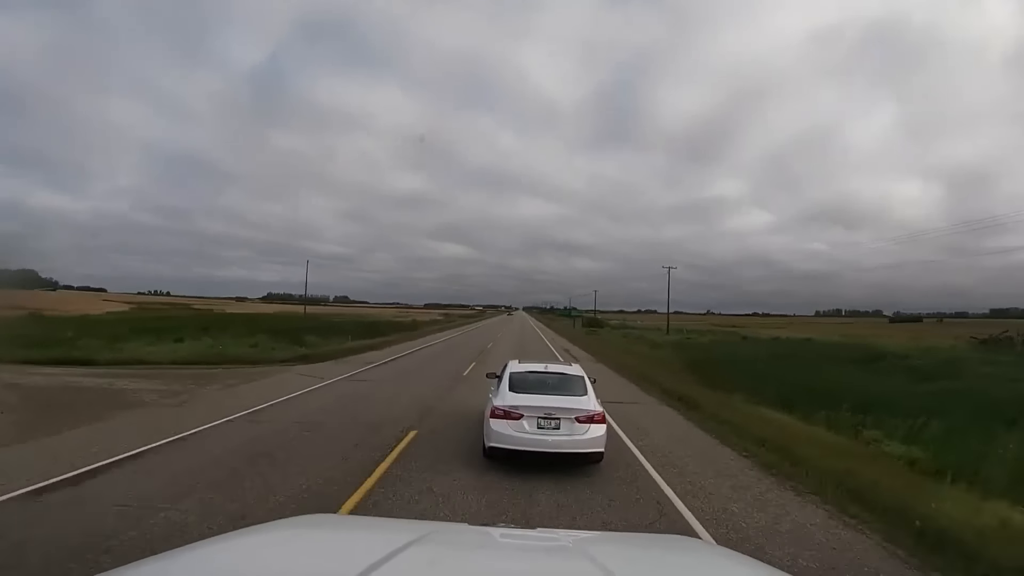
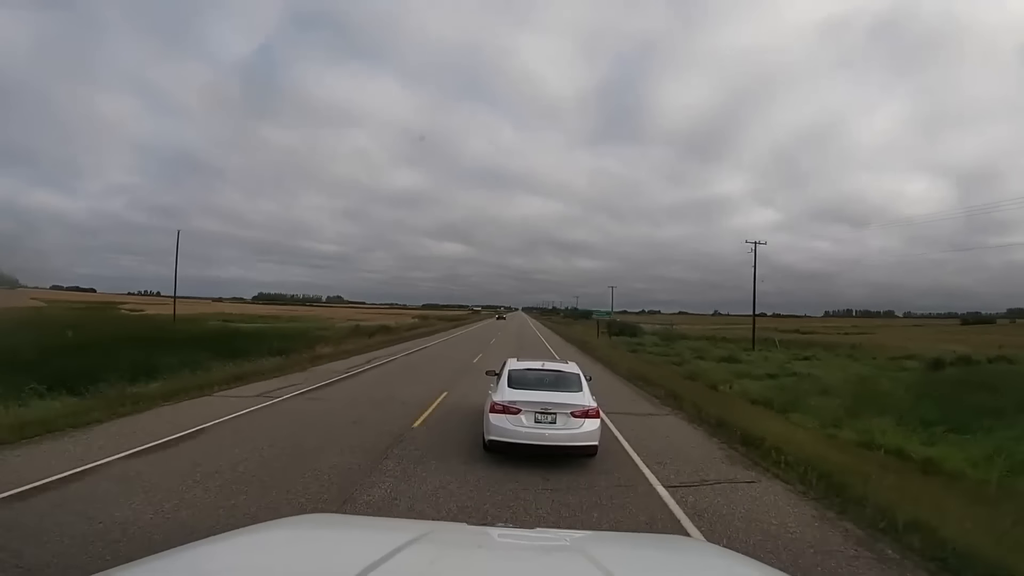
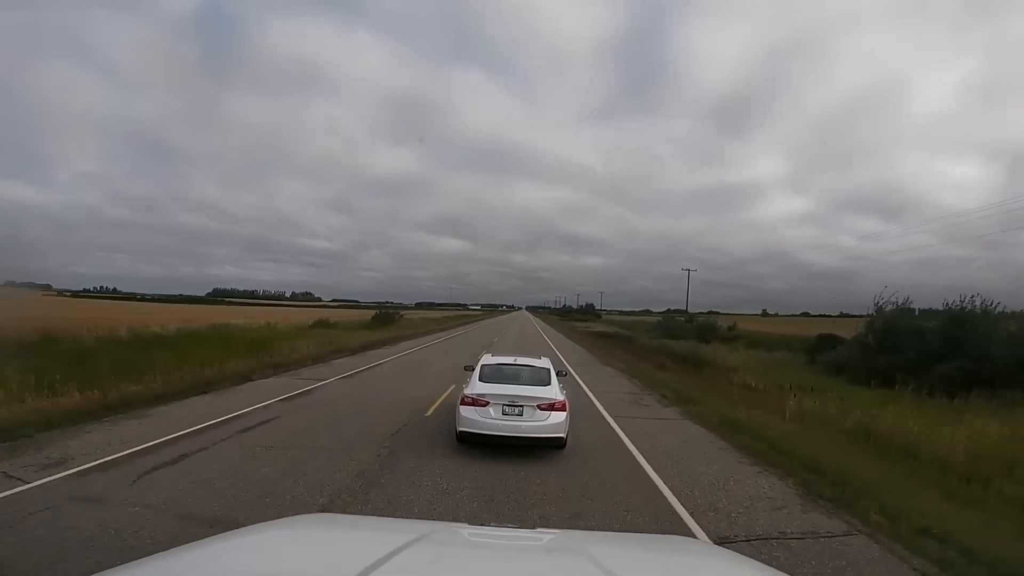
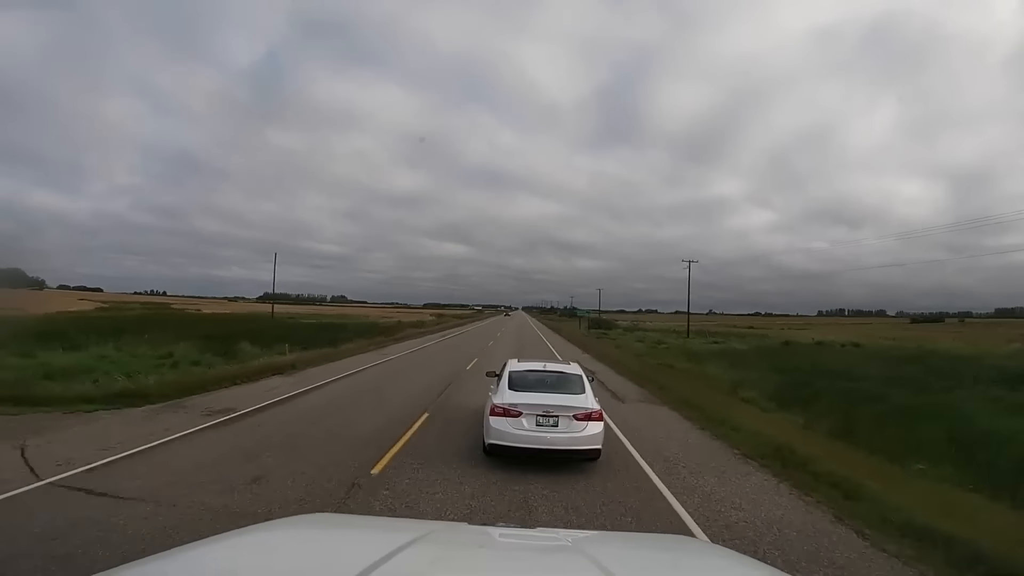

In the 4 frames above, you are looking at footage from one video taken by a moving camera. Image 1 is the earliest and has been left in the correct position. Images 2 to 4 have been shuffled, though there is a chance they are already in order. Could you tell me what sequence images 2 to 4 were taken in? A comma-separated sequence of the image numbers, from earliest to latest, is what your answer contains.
4, 2, 3
